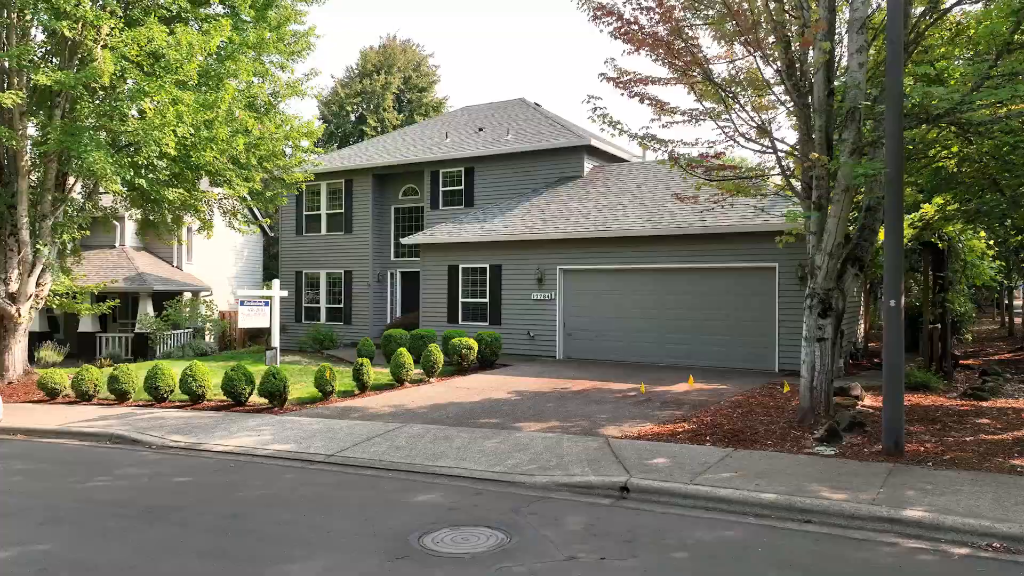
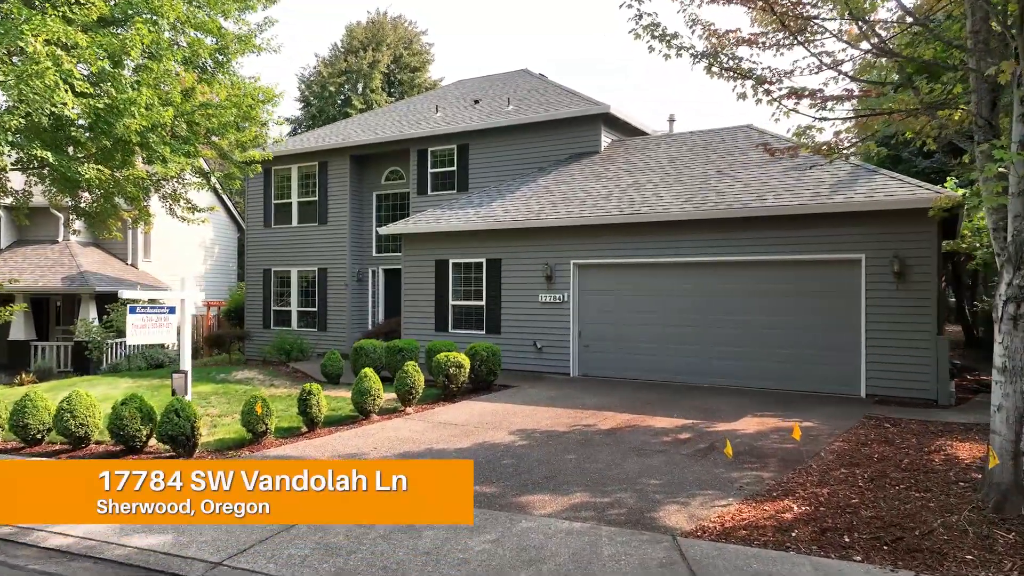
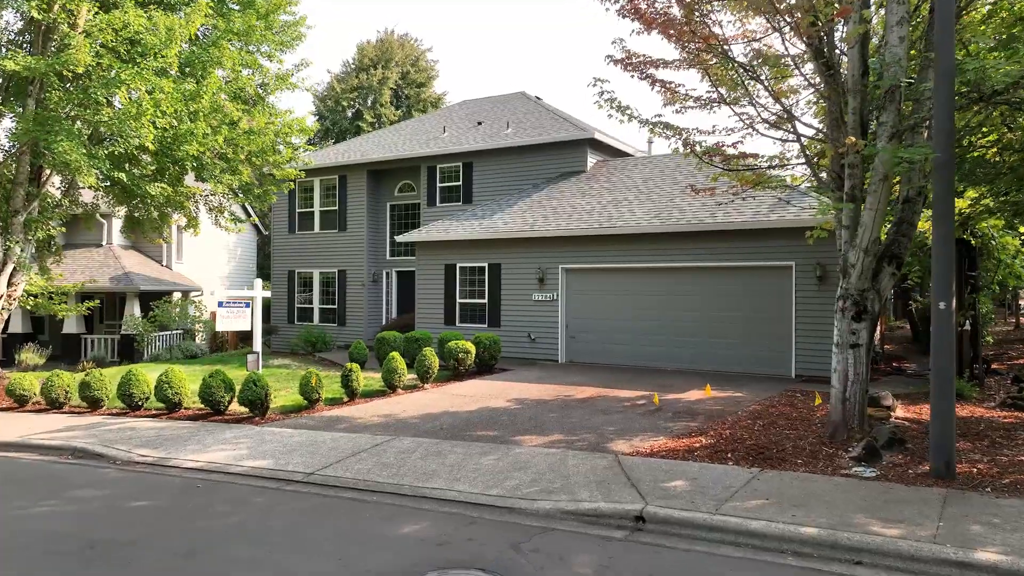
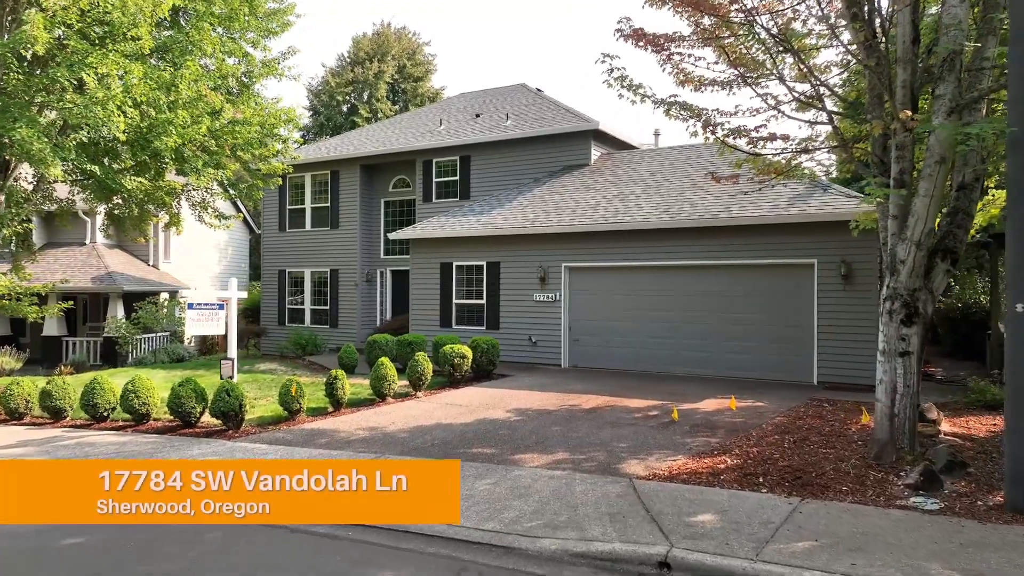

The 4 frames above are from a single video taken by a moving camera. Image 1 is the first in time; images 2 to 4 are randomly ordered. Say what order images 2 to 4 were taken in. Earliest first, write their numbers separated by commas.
3, 4, 2
